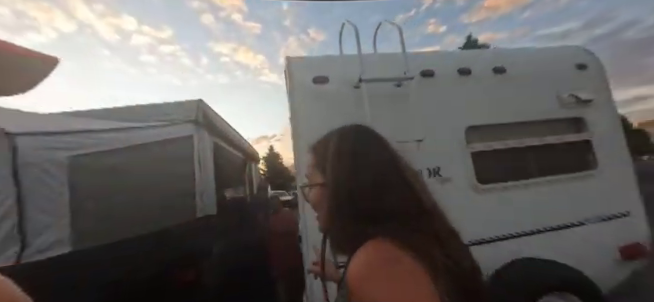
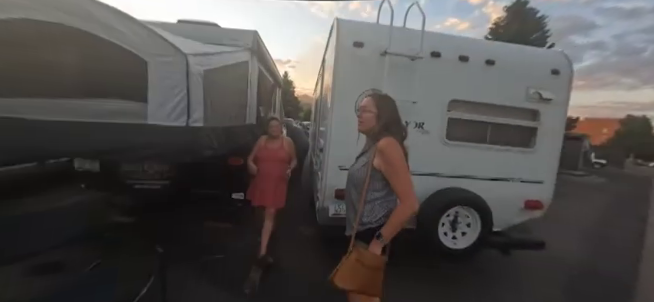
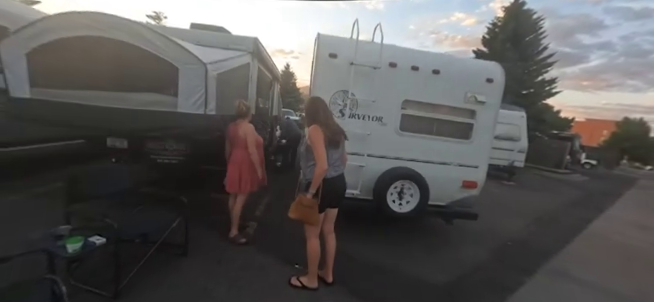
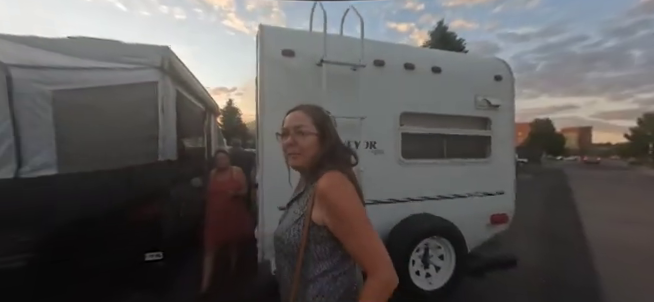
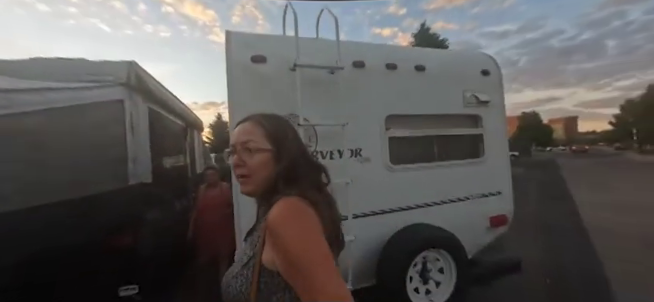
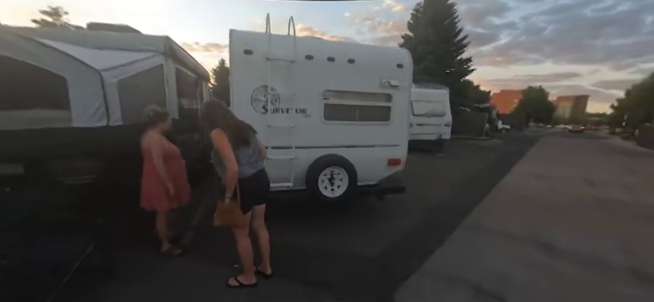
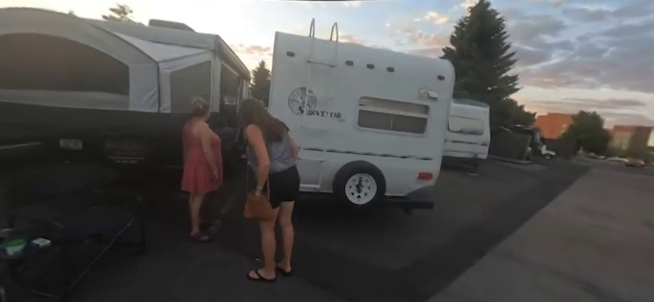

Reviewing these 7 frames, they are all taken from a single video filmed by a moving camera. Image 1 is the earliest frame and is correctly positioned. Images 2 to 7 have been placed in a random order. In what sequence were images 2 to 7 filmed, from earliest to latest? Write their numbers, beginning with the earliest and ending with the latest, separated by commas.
5, 4, 2, 3, 7, 6
